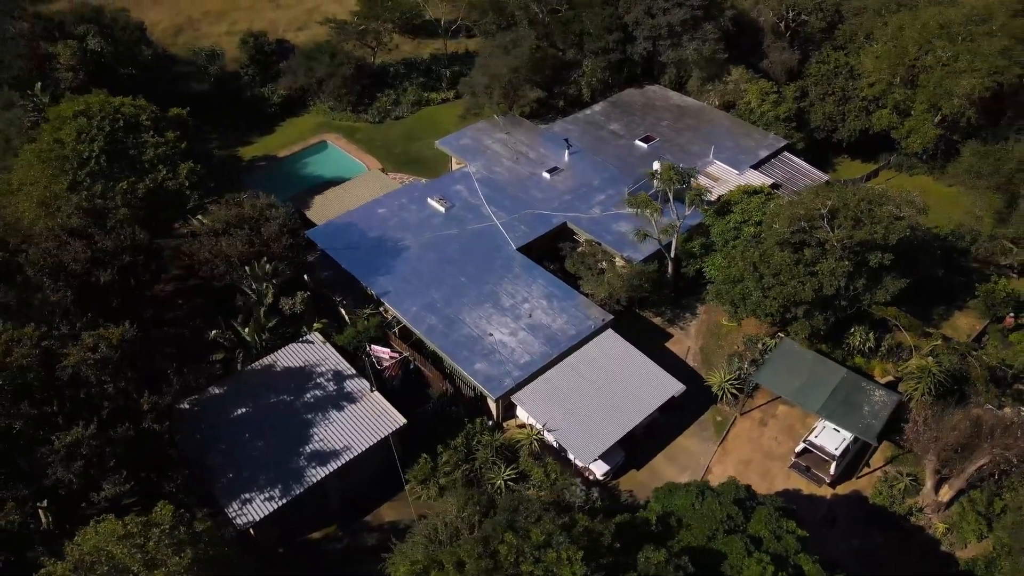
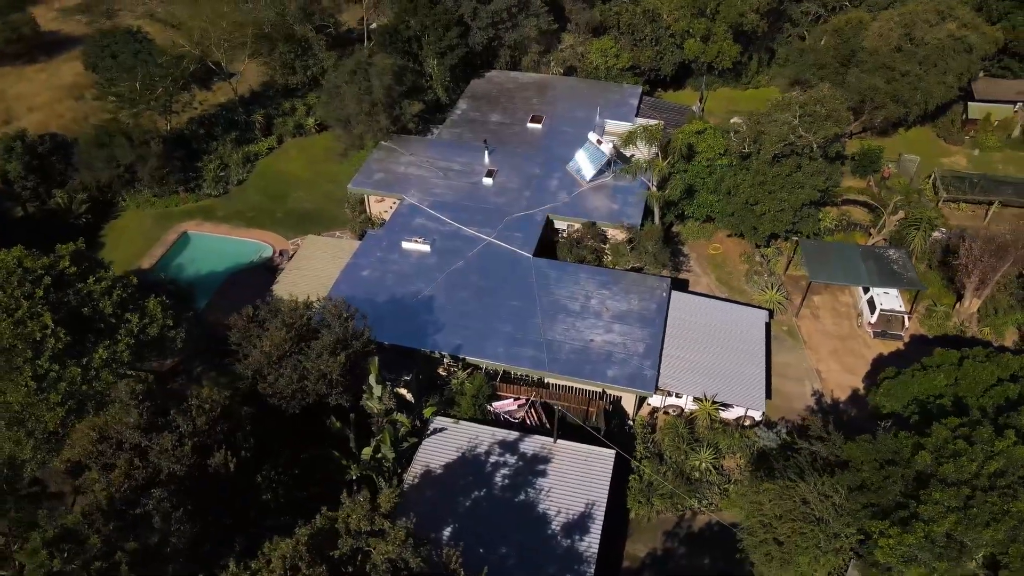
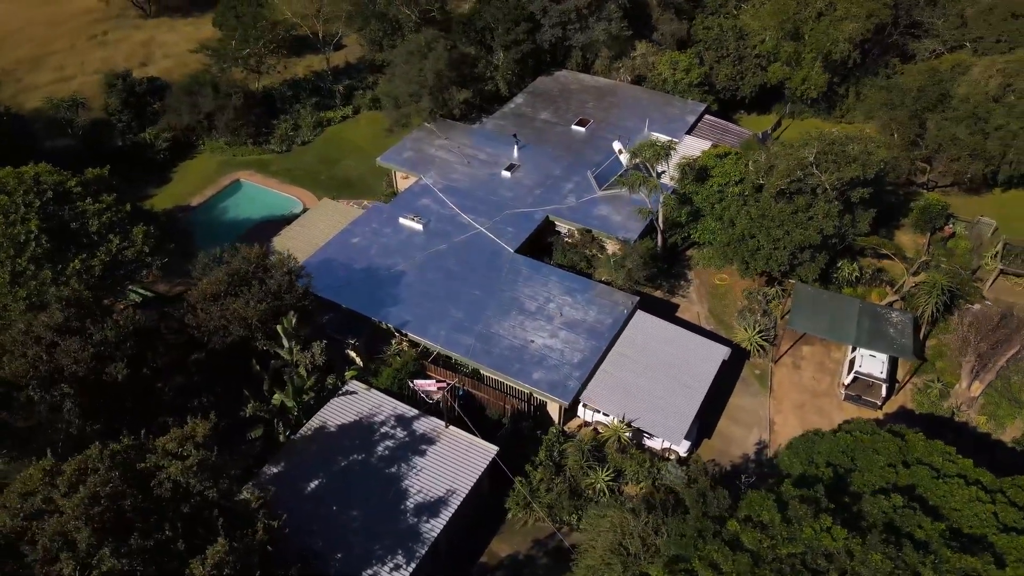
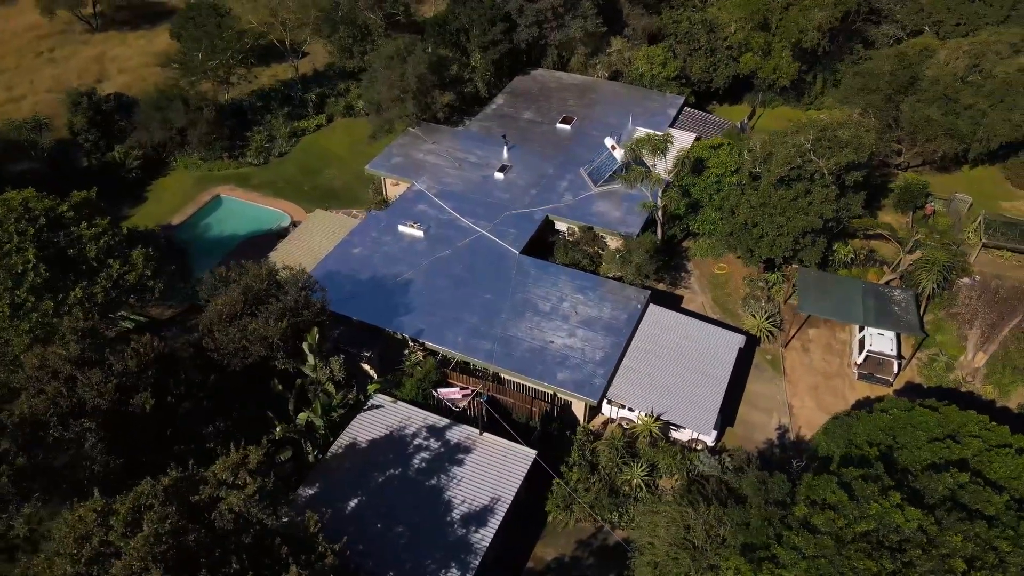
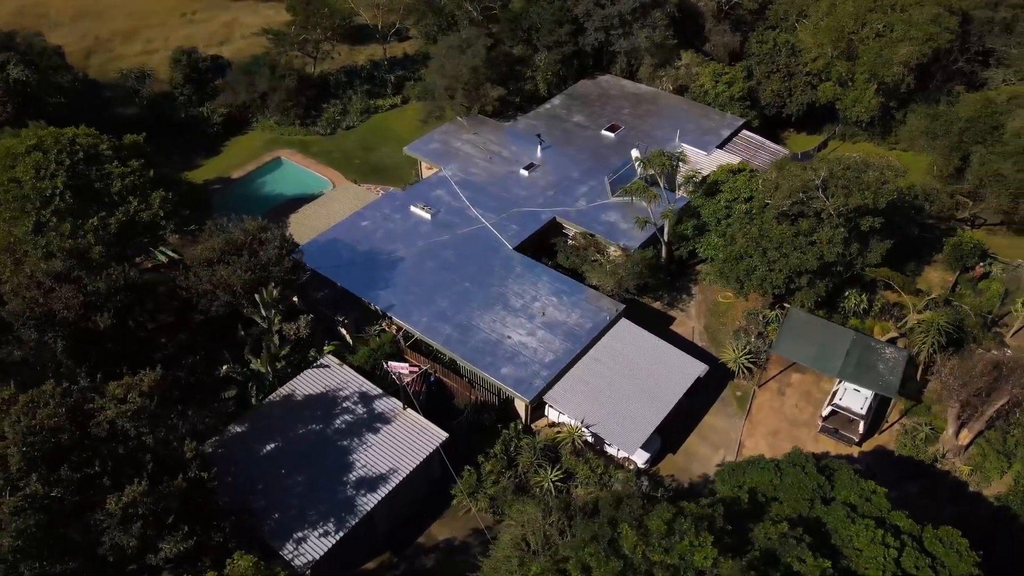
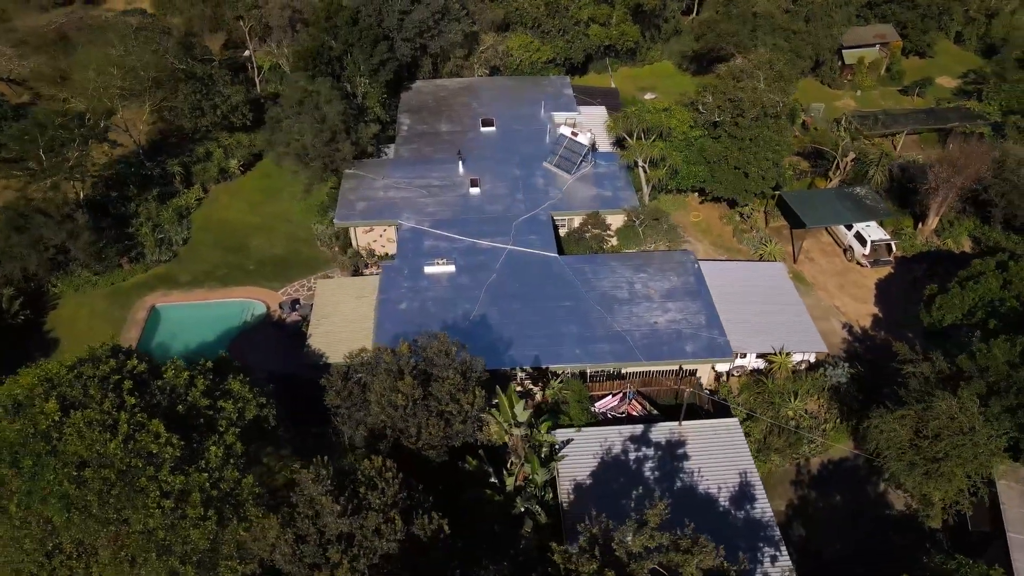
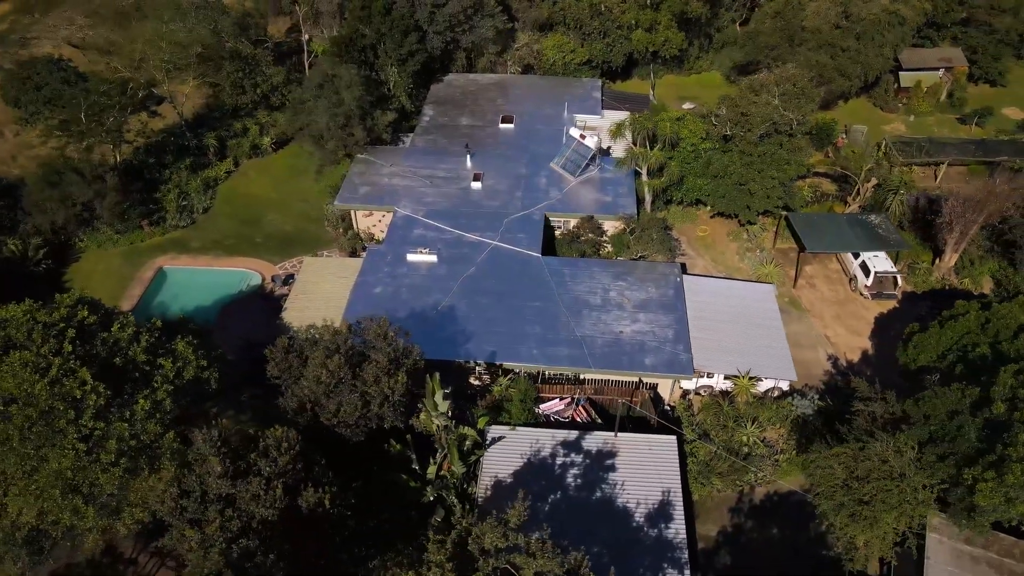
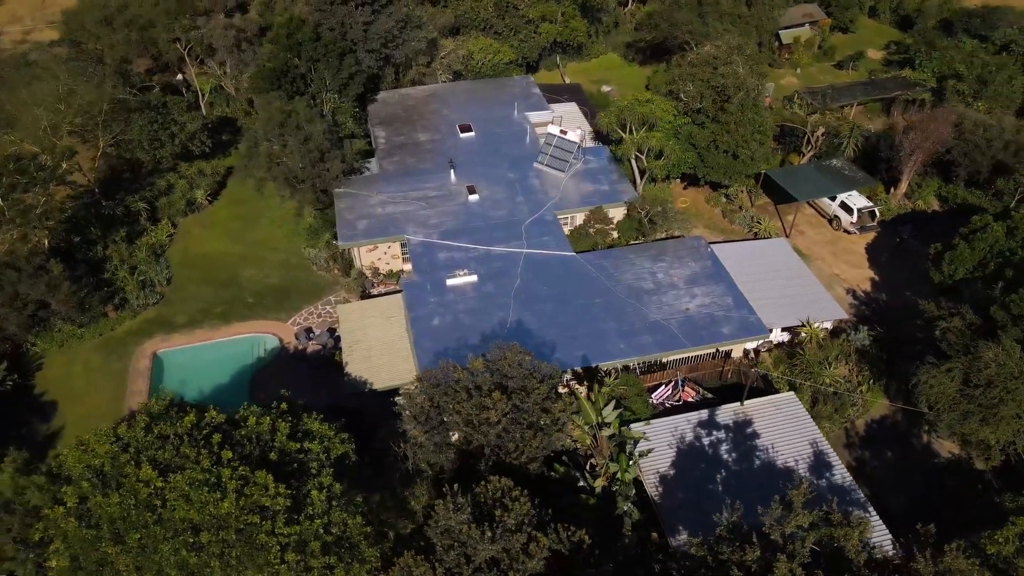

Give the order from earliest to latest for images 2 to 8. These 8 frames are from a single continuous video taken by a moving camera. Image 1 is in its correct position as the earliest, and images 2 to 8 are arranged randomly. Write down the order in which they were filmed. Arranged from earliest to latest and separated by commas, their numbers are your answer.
5, 3, 4, 2, 7, 6, 8
